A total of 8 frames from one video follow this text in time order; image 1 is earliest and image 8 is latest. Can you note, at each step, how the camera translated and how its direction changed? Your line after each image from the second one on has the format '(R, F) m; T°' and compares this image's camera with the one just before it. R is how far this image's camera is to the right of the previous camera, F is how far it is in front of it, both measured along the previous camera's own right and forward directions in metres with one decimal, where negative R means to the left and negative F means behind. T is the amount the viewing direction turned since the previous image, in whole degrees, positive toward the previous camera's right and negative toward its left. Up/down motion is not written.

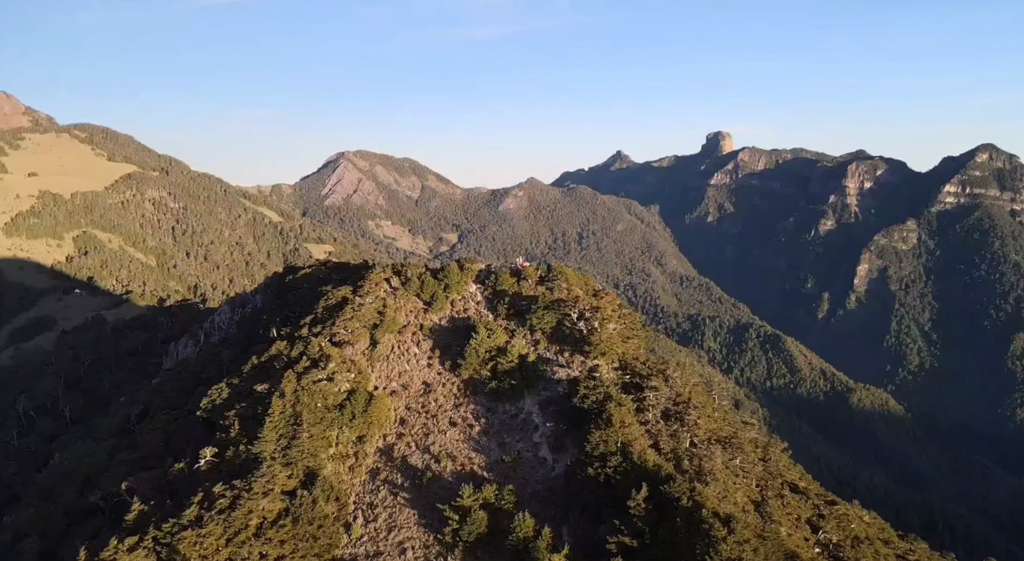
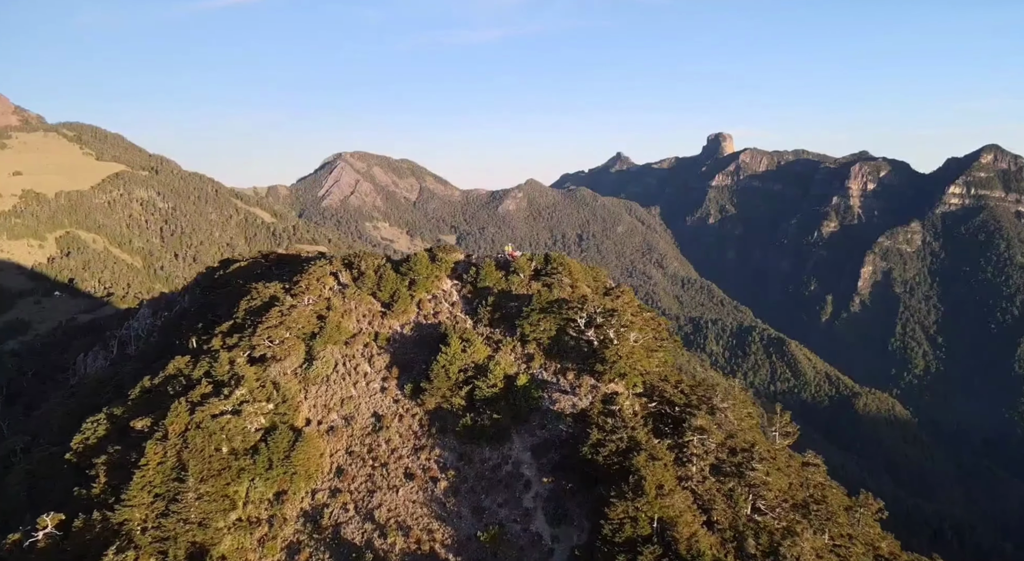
(+0.6, +9.4) m; 0°
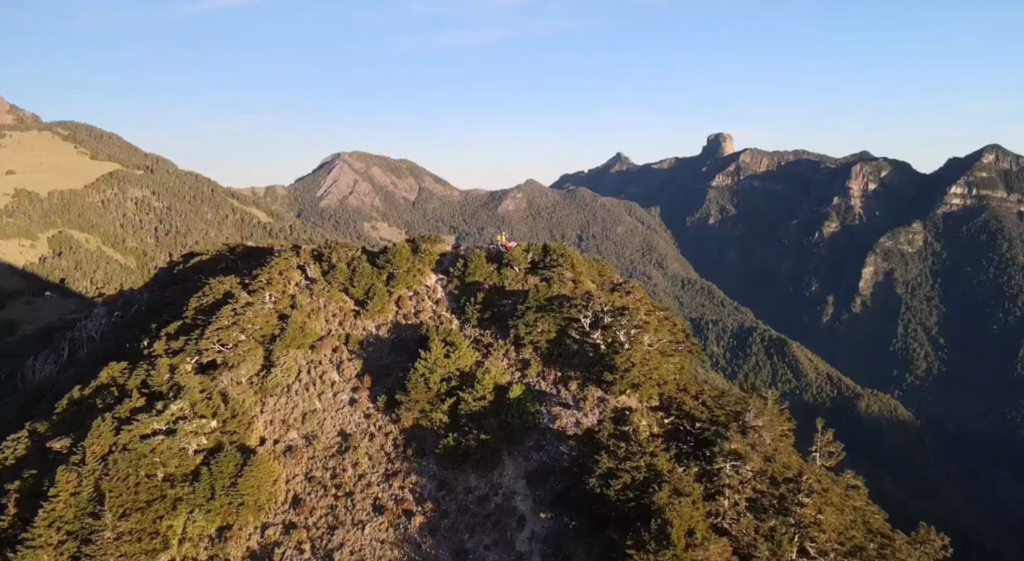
(+0.2, +3.9) m; 0°
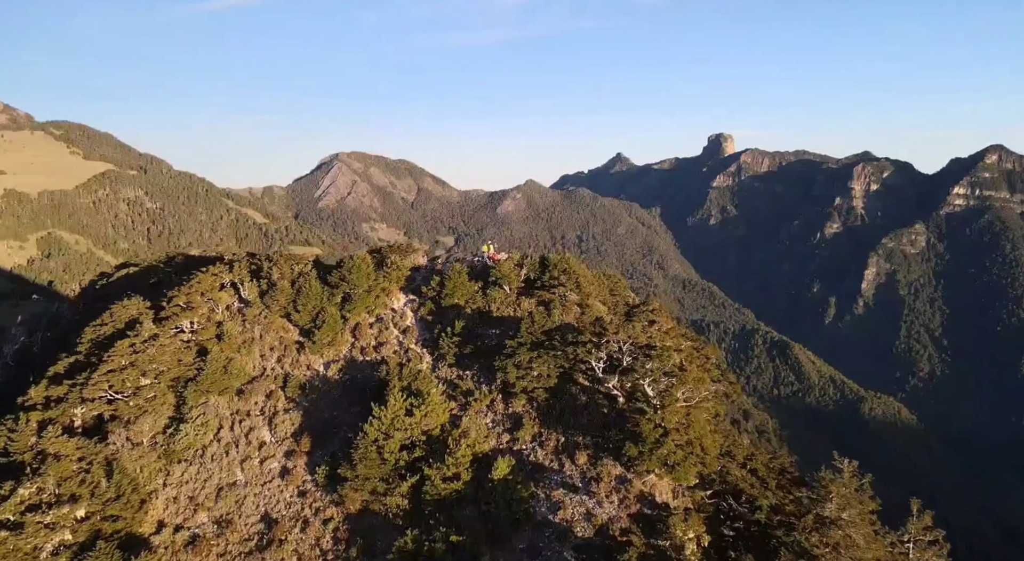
(+0.3, +5.5) m; 0°
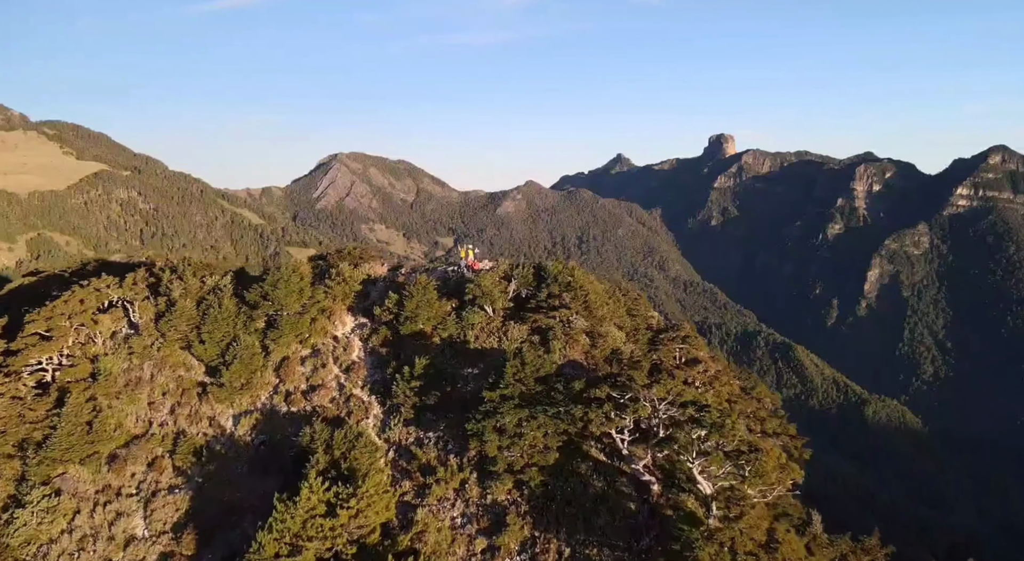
(+0.3, +5.3) m; 0°
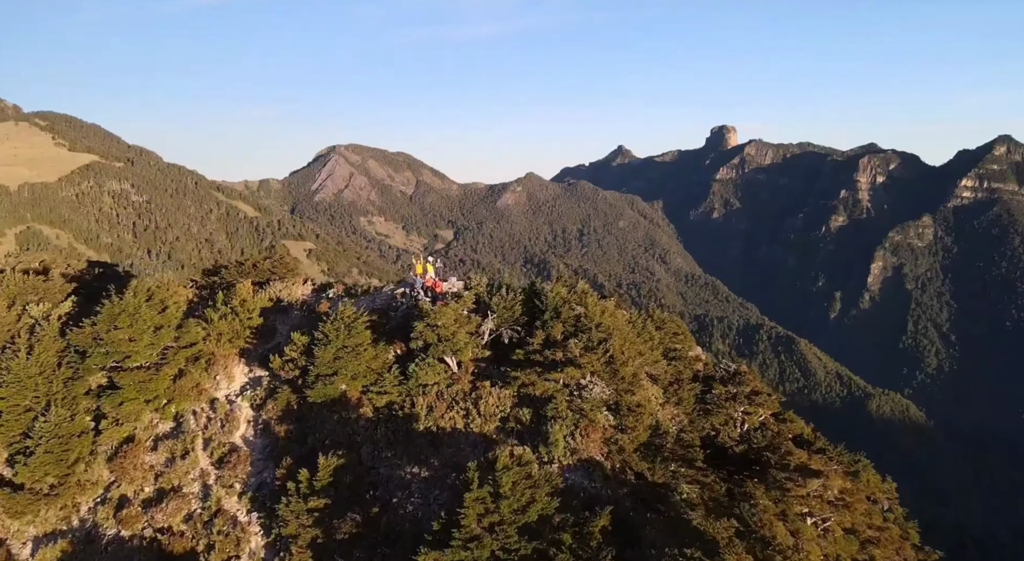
(+0.4, +5.4) m; 0°
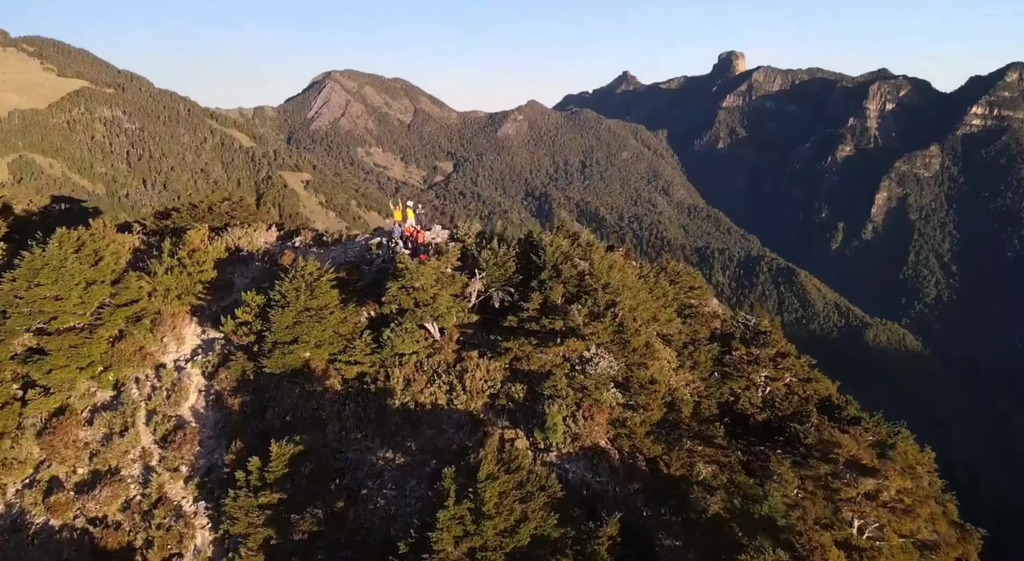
(+1.0, +1.4) m; 0°
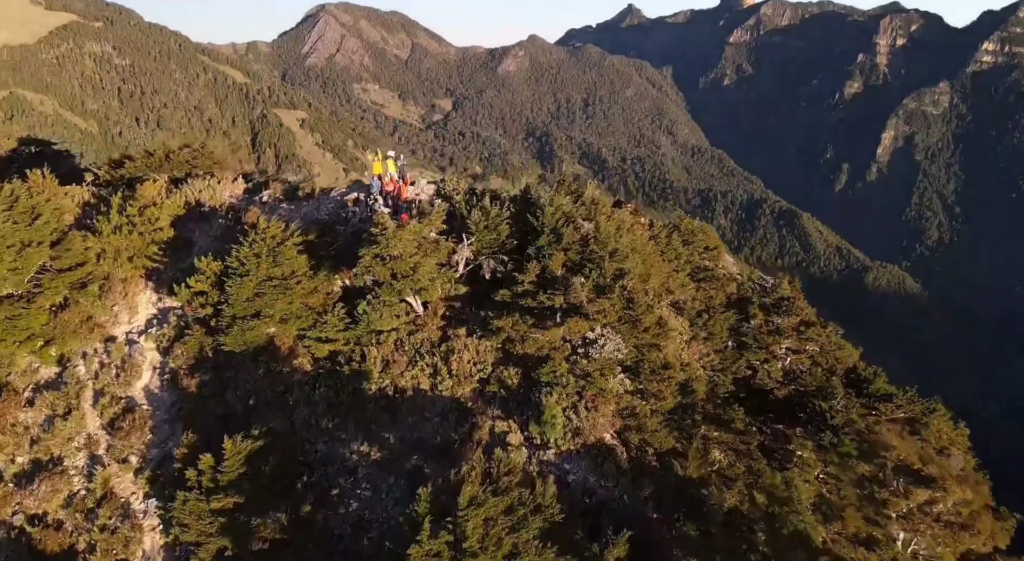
(0.0, +1.9) m; 0°
